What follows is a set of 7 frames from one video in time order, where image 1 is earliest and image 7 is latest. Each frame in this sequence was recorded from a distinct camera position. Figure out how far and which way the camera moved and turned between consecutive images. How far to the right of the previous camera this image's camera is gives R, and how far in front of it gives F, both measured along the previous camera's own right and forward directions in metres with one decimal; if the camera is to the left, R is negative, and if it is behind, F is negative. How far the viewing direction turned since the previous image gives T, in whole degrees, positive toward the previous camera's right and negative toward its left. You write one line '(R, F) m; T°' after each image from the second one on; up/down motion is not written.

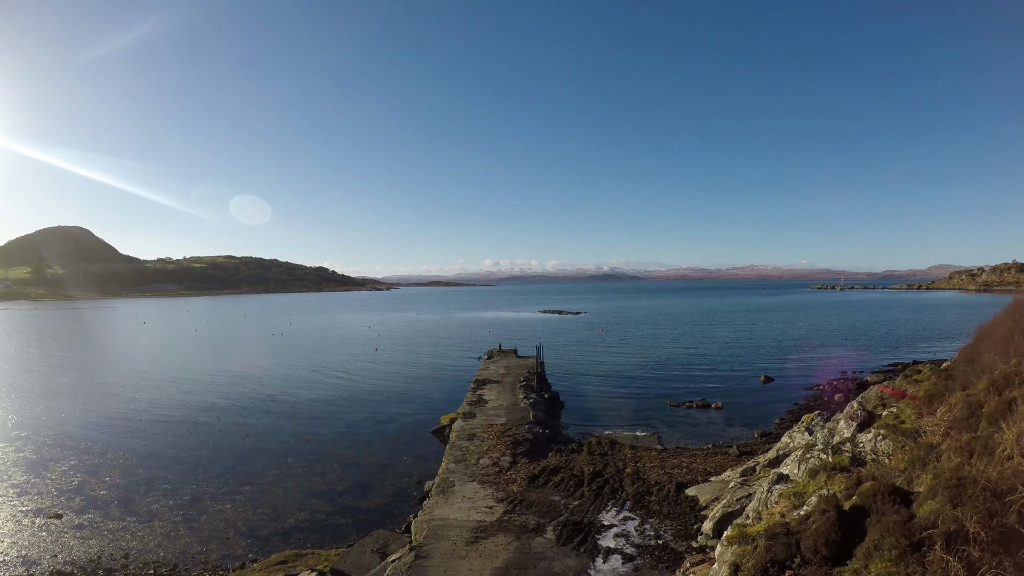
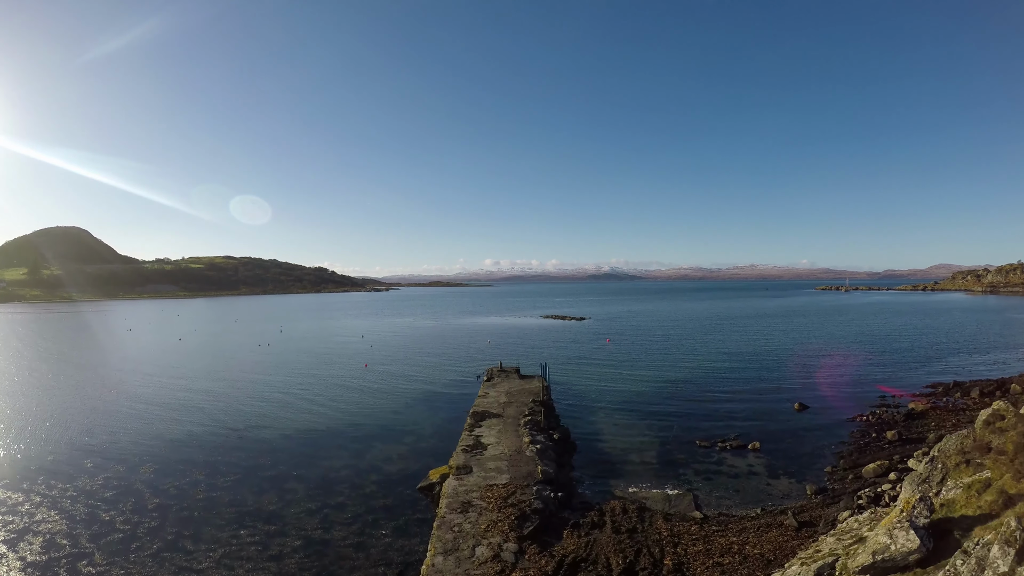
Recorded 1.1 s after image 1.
(-0.1, +3.0) m; 0°
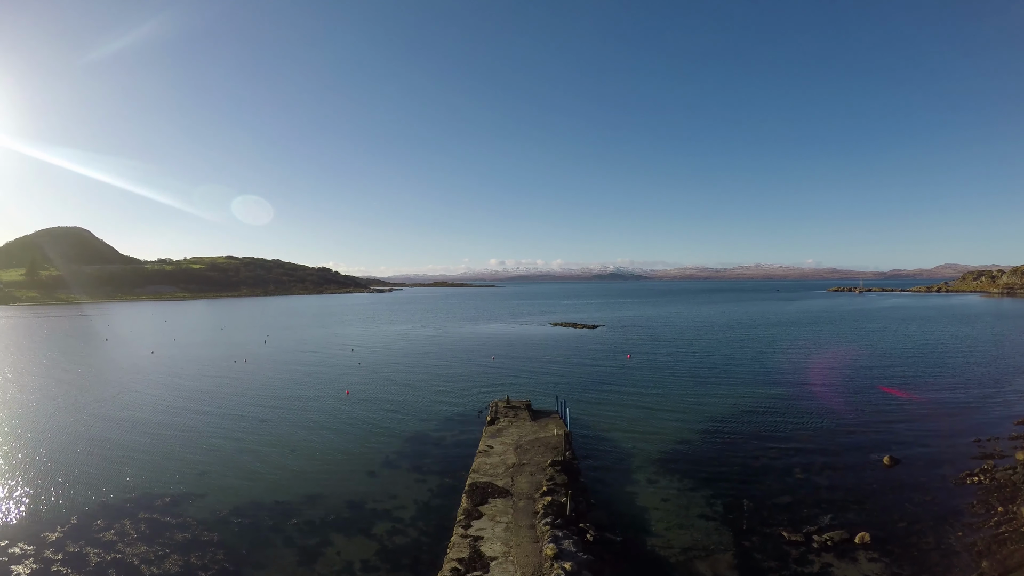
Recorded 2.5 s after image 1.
(-0.2, +5.2) m; -1°
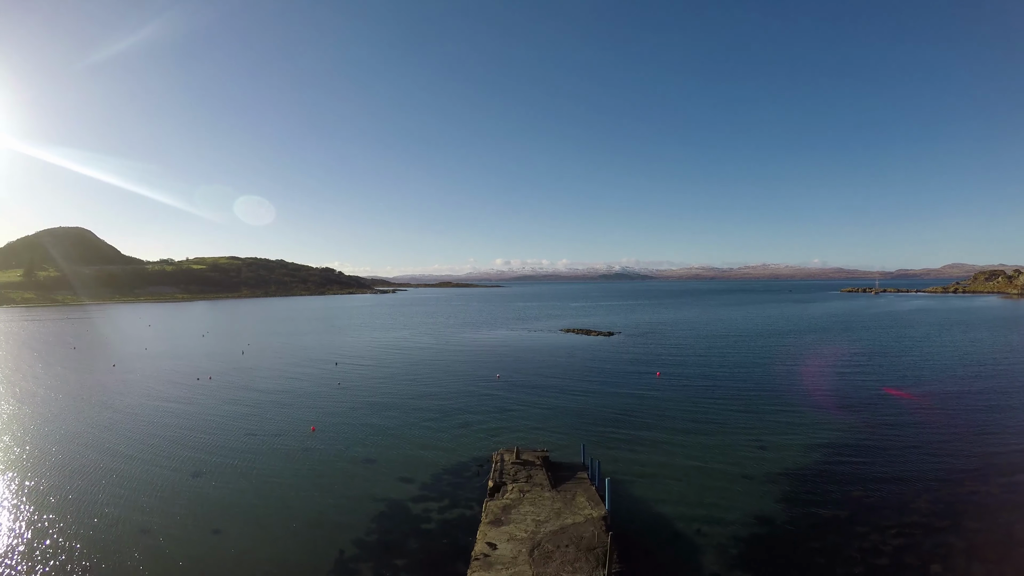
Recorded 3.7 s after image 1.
(-0.2, +5.9) m; -1°
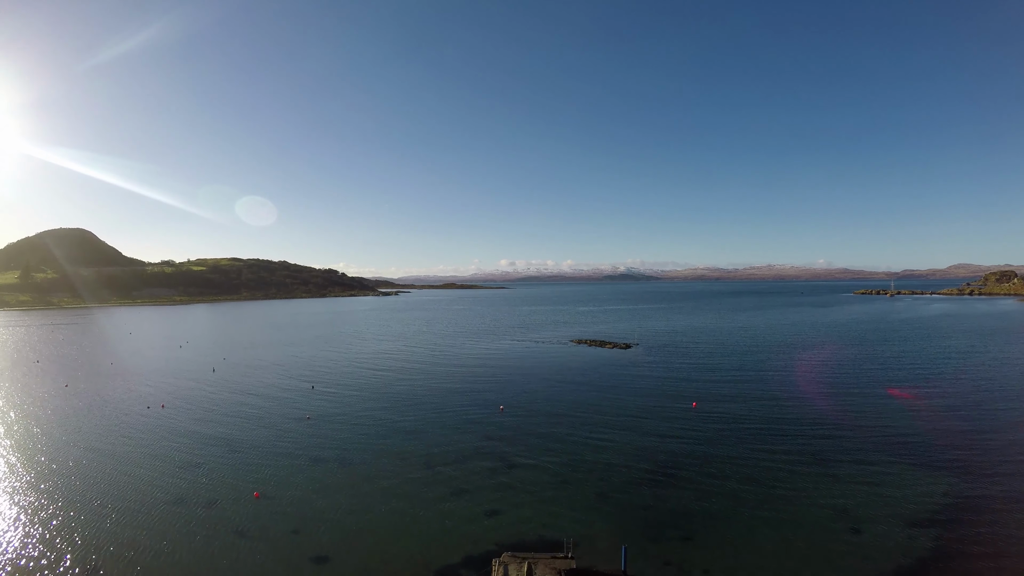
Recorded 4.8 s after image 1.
(-0.1, +5.5) m; -1°
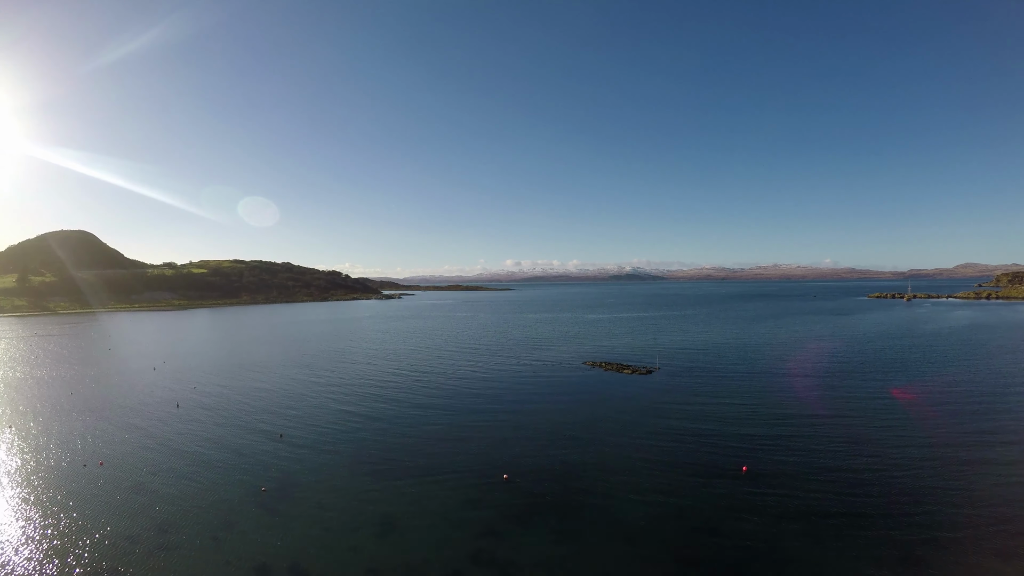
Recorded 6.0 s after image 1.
(-0.2, +5.6) m; -1°
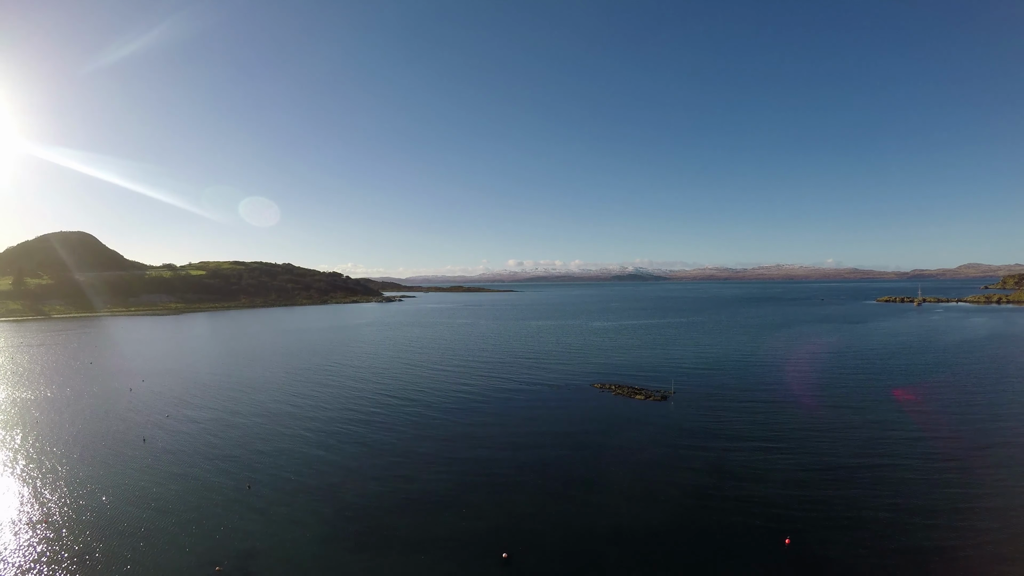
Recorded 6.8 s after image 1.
(0.0, +3.8) m; 0°
